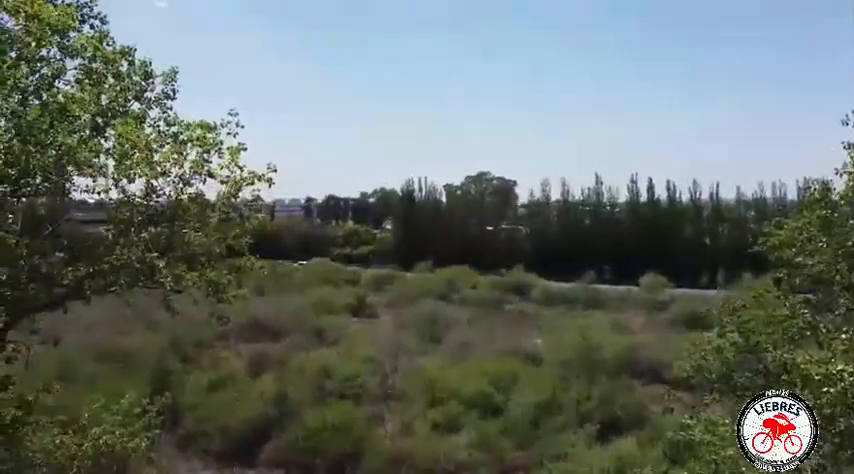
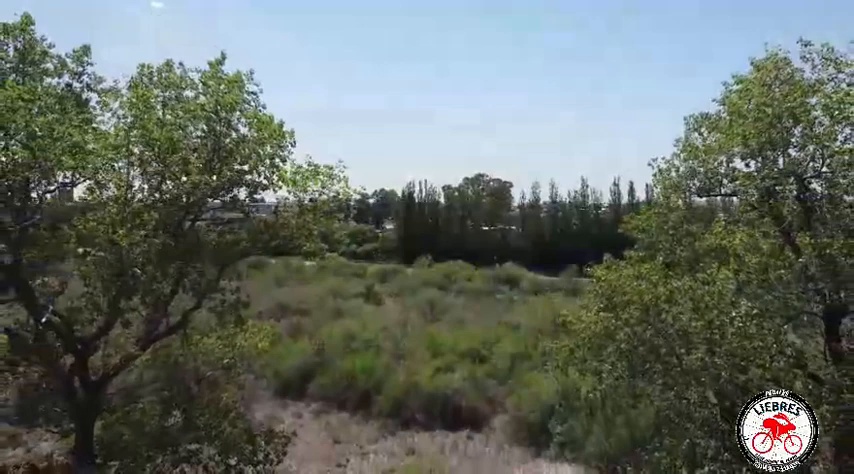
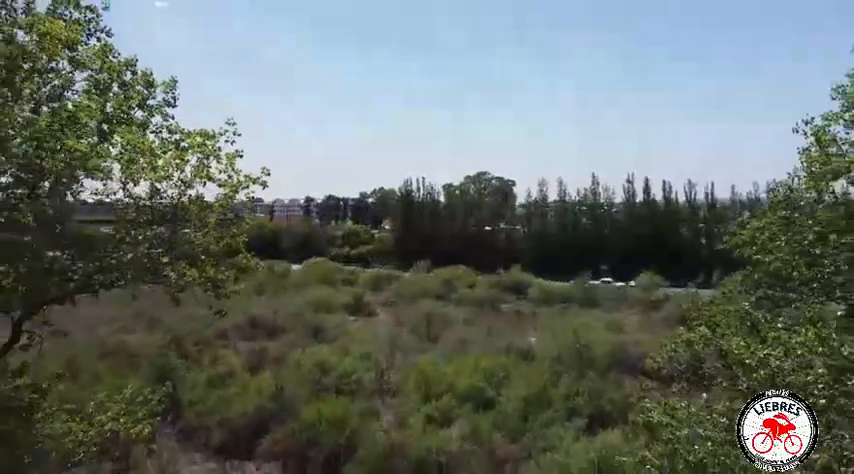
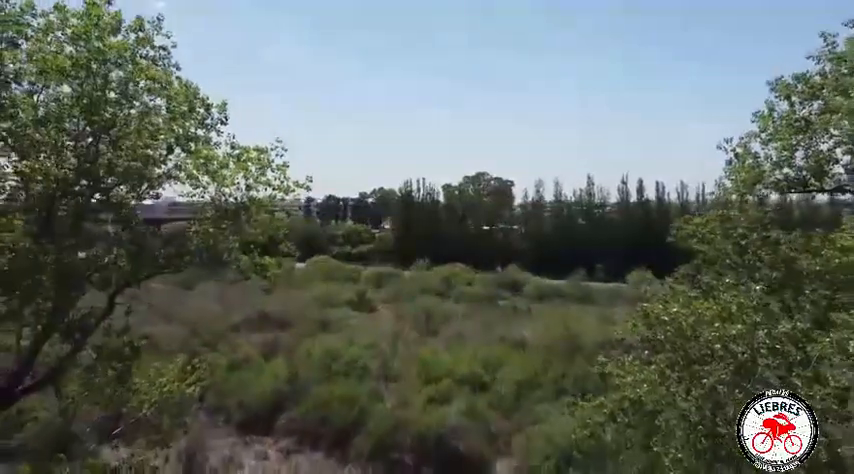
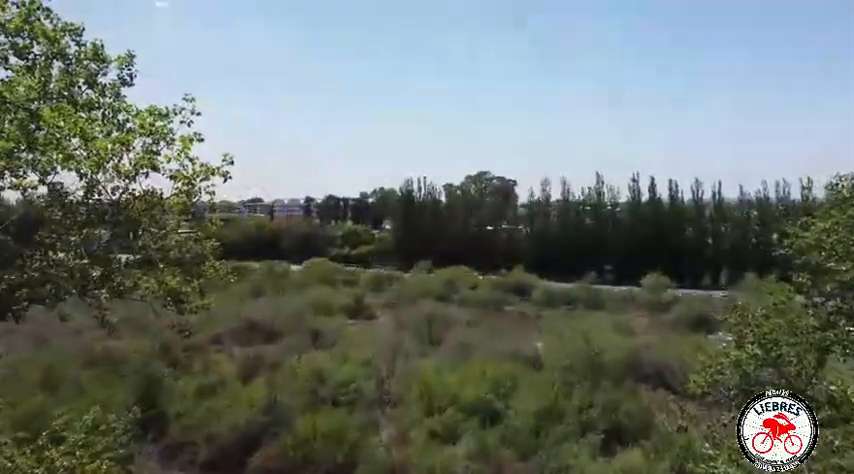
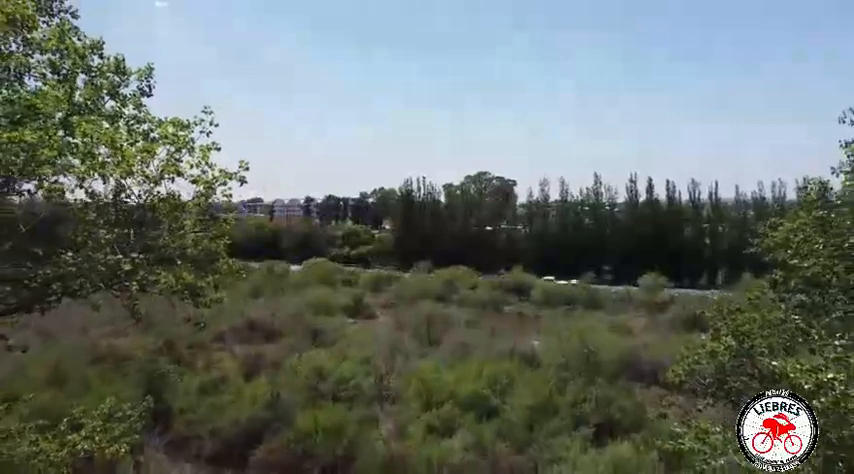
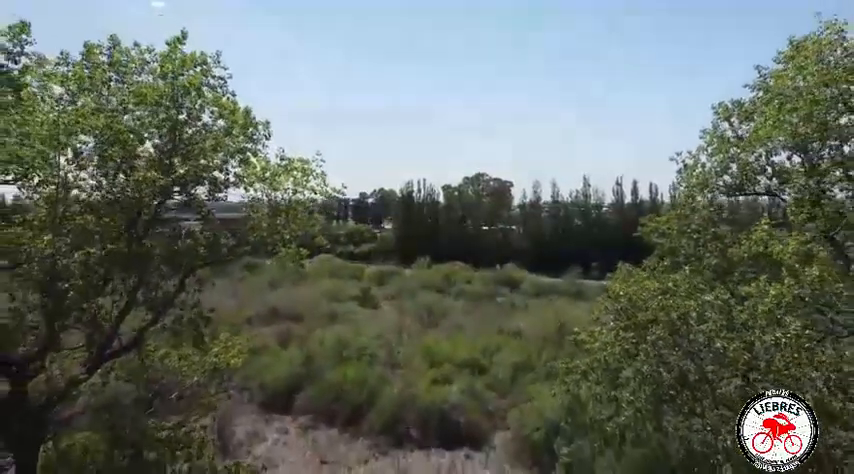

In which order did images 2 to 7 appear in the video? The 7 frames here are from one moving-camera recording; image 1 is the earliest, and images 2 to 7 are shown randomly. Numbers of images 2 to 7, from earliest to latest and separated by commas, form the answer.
5, 6, 3, 4, 7, 2
